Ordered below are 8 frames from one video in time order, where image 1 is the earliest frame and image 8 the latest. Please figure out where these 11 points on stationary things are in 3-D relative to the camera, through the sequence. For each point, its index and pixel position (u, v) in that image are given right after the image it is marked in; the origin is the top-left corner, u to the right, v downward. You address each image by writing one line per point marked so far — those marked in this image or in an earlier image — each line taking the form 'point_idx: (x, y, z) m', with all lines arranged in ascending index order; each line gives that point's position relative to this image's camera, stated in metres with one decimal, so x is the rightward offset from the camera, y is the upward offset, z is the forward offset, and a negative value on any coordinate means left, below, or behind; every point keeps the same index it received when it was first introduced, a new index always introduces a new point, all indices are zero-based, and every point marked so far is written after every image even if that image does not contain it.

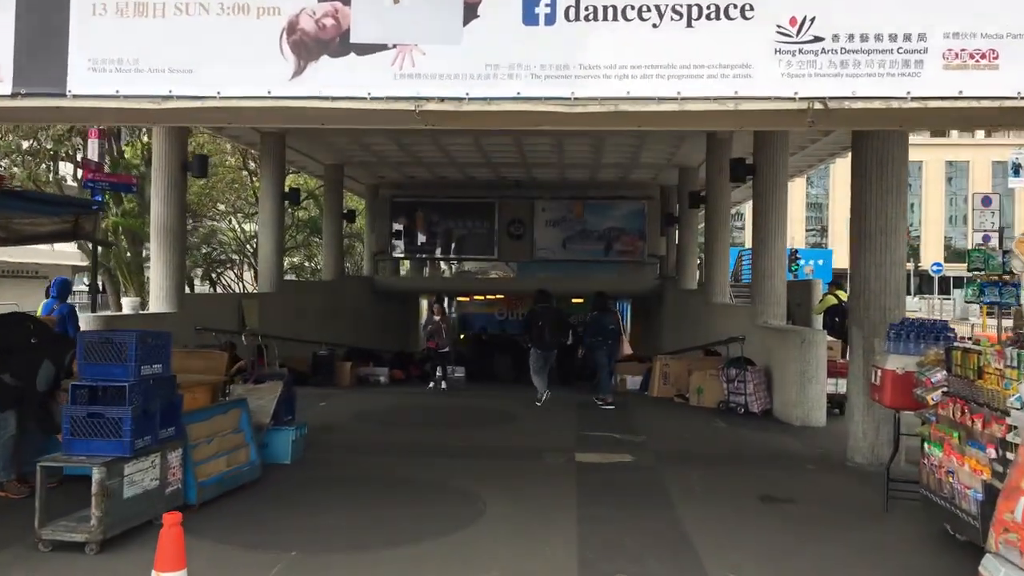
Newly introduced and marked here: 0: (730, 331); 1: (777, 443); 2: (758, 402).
0: (+3.3, -0.7, +12.8) m
1: (+2.6, -1.5, +8.4) m
2: (+2.9, -1.4, +10.1) m
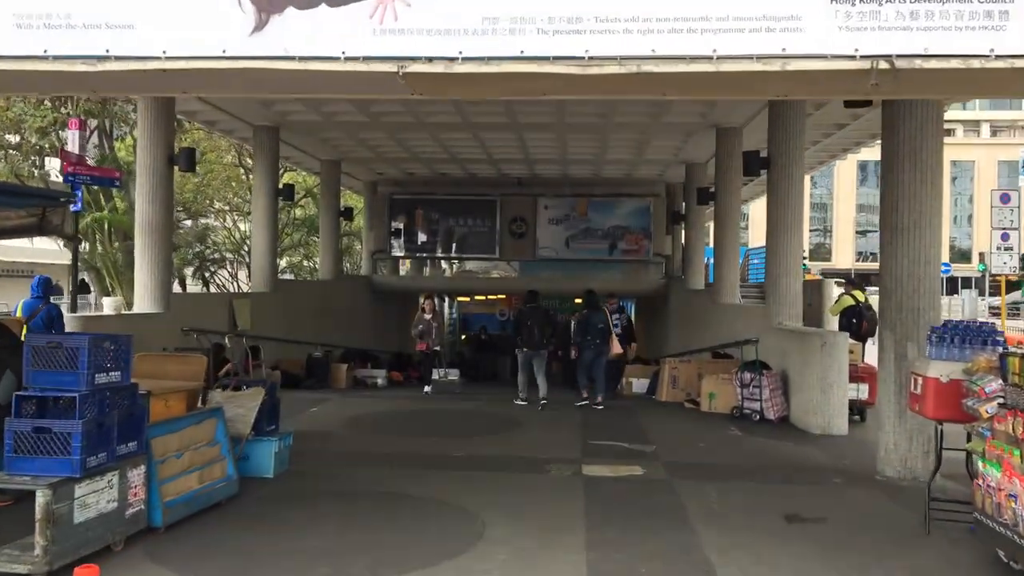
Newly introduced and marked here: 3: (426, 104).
0: (+3.3, -0.7, +12.2) m
1: (+2.6, -1.5, +7.8) m
2: (+2.9, -1.4, +9.6) m
3: (-1.4, +3.1, +14.2) m
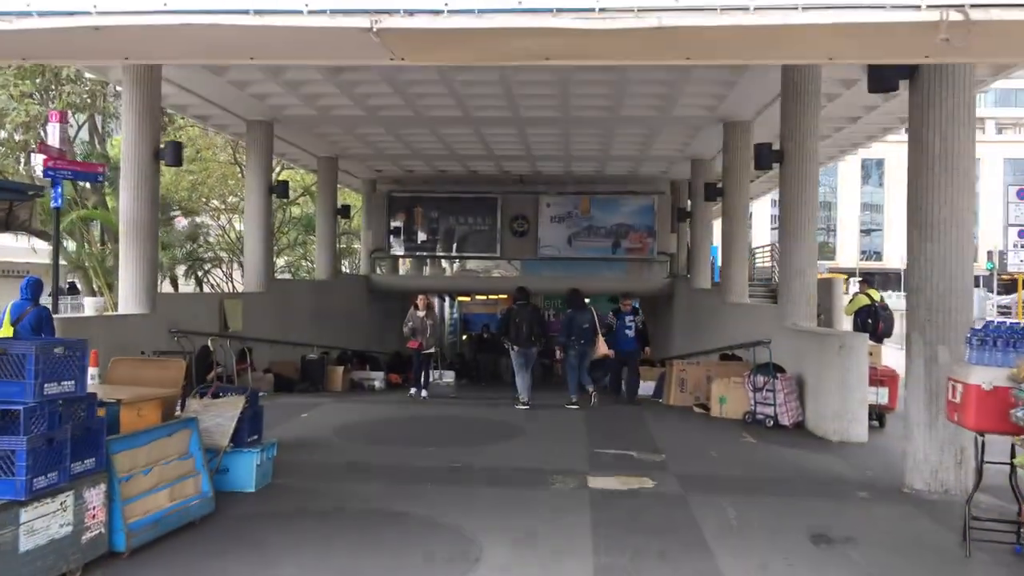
0: (+3.3, -0.6, +11.7) m
1: (+2.6, -1.5, +7.4) m
2: (+3.0, -1.4, +9.1) m
3: (-1.4, +3.1, +13.7) m
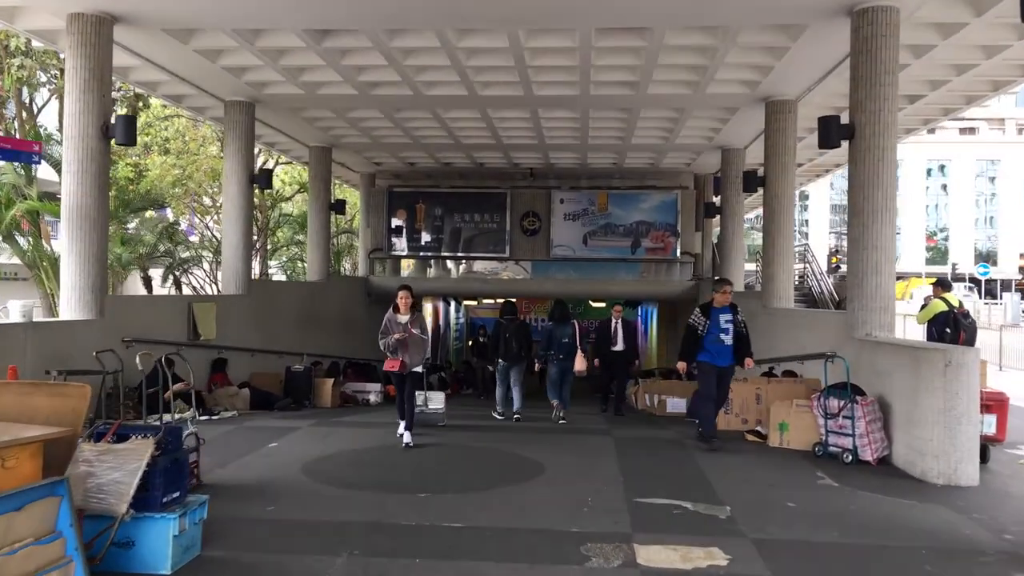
0: (+3.5, -0.7, +9.9) m
1: (+2.8, -1.5, +5.6) m
2: (+3.1, -1.4, +7.3) m
3: (-1.2, +3.0, +12.0) m
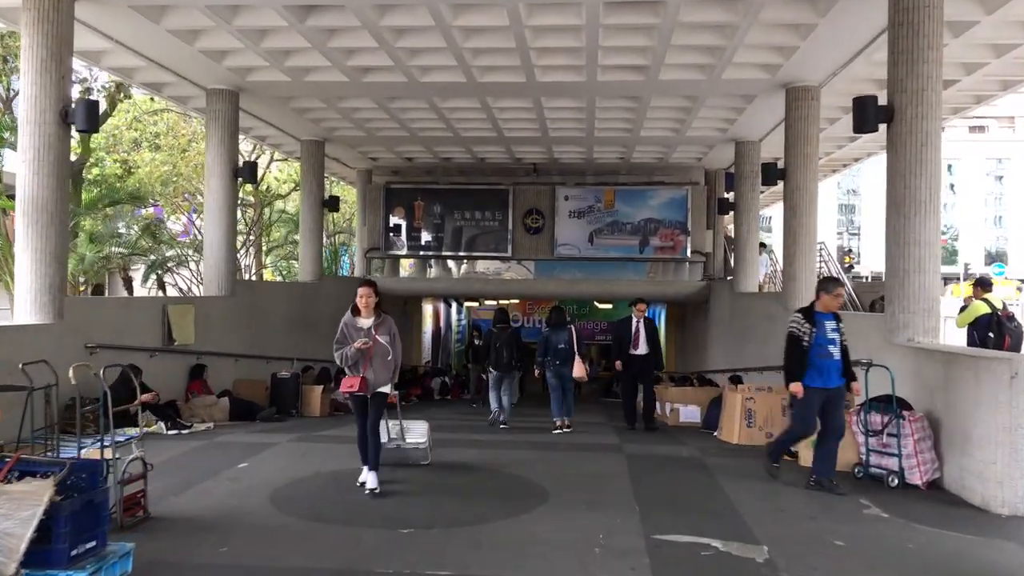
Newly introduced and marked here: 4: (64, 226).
0: (+3.5, -0.7, +9.0) m
1: (+2.7, -1.5, +4.7) m
2: (+3.1, -1.4, +6.4) m
3: (-1.2, +3.0, +11.1) m
4: (-4.6, +0.7, +8.8) m
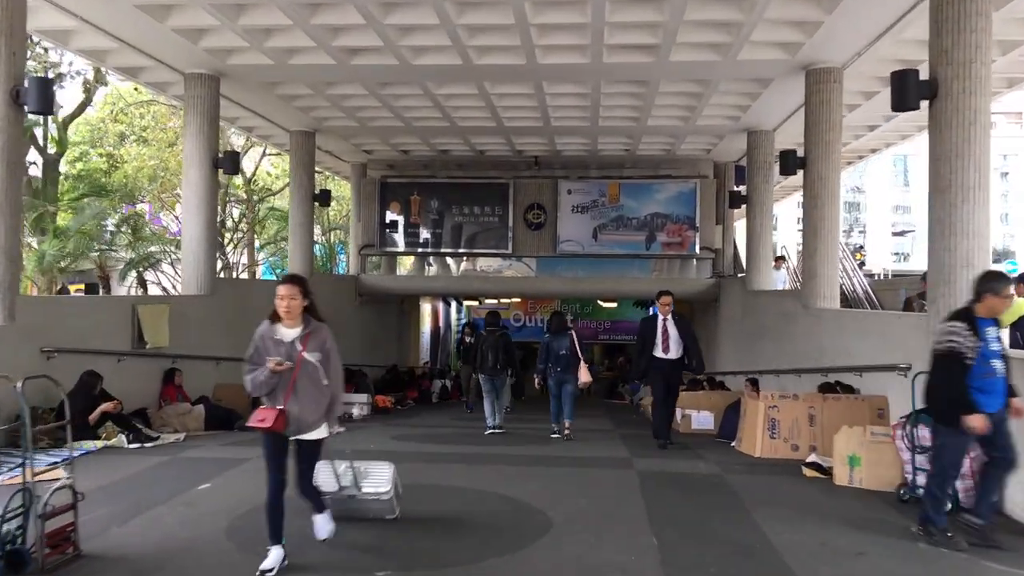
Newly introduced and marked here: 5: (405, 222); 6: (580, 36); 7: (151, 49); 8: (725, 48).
0: (+3.5, -0.6, +8.2) m
1: (+2.7, -1.5, +3.9) m
2: (+3.1, -1.4, +5.6) m
3: (-1.2, +3.1, +10.3) m
4: (-4.6, +0.7, +7.9) m
5: (-2.4, +1.5, +18.9) m
6: (+0.8, +3.0, +10.2) m
7: (-4.6, +3.1, +10.9) m
8: (+2.6, +3.0, +10.5) m
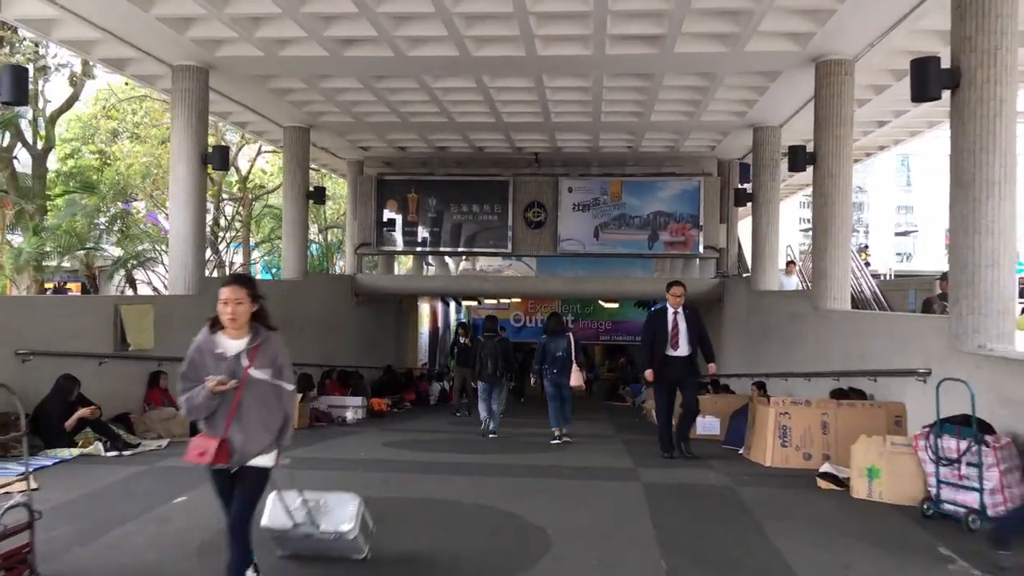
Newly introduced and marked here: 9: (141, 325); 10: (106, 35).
0: (+3.4, -0.6, +7.8) m
1: (+2.7, -1.5, +3.5) m
2: (+3.0, -1.4, +5.2) m
3: (-1.2, +3.1, +9.9) m
4: (-4.7, +0.7, +7.6) m
5: (-2.4, +1.5, +18.5) m
6: (+0.8, +3.0, +9.8) m
7: (-4.7, +3.1, +10.5) m
8: (+2.6, +3.0, +10.1) m
9: (-4.2, -0.4, +9.6) m
10: (-4.9, +3.1, +10.3) m
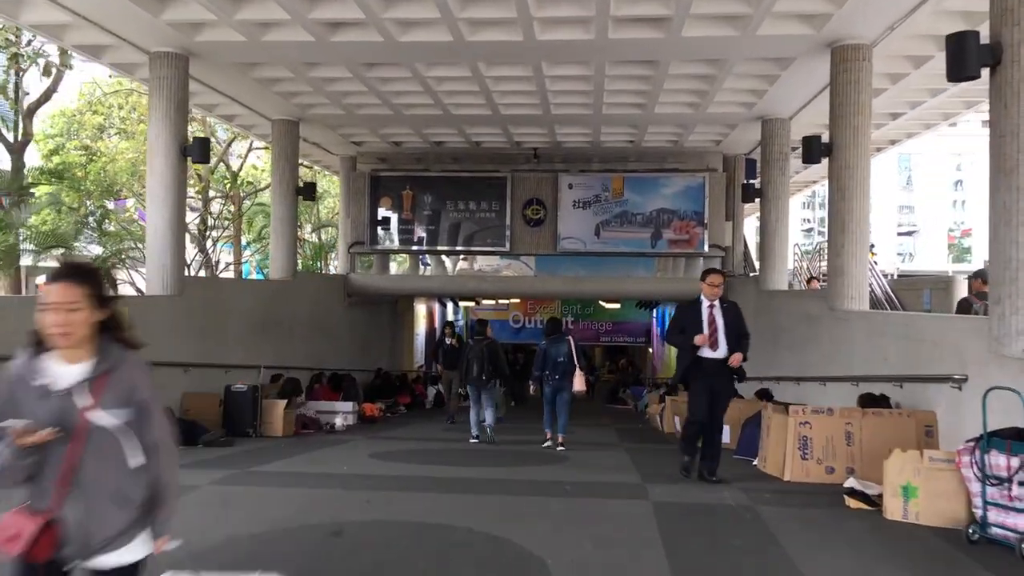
0: (+3.4, -0.6, +7.2) m
1: (+2.7, -1.5, +2.8) m
2: (+3.0, -1.4, +4.6) m
3: (-1.3, +3.1, +9.3) m
4: (-4.7, +0.7, +6.9) m
5: (-2.5, +1.5, +17.9) m
6: (+0.8, +3.0, +9.2) m
7: (-4.7, +3.1, +9.9) m
8: (+2.6, +3.0, +9.5) m
9: (-4.2, -0.4, +9.0) m
10: (-5.0, +3.1, +9.7) m
